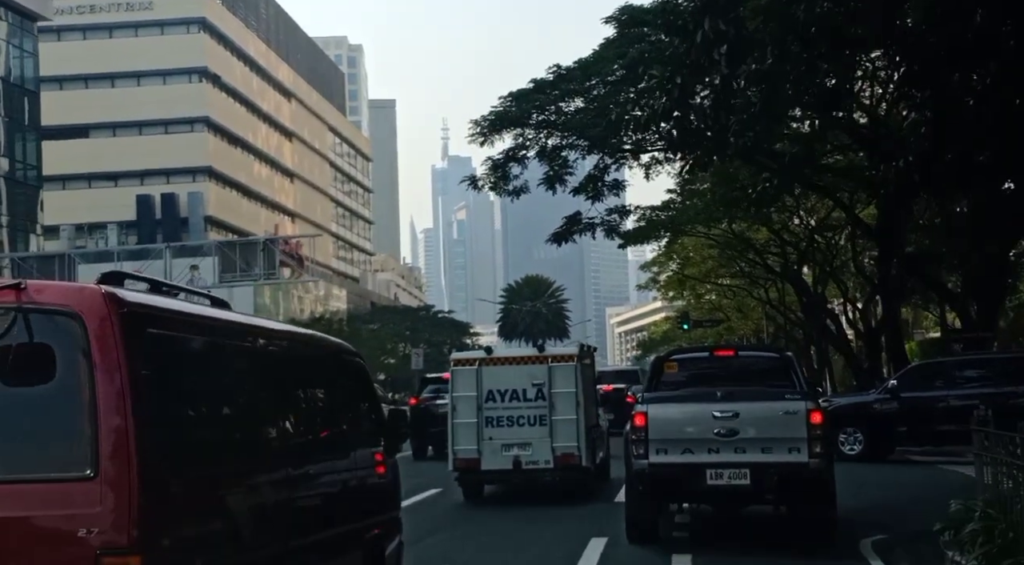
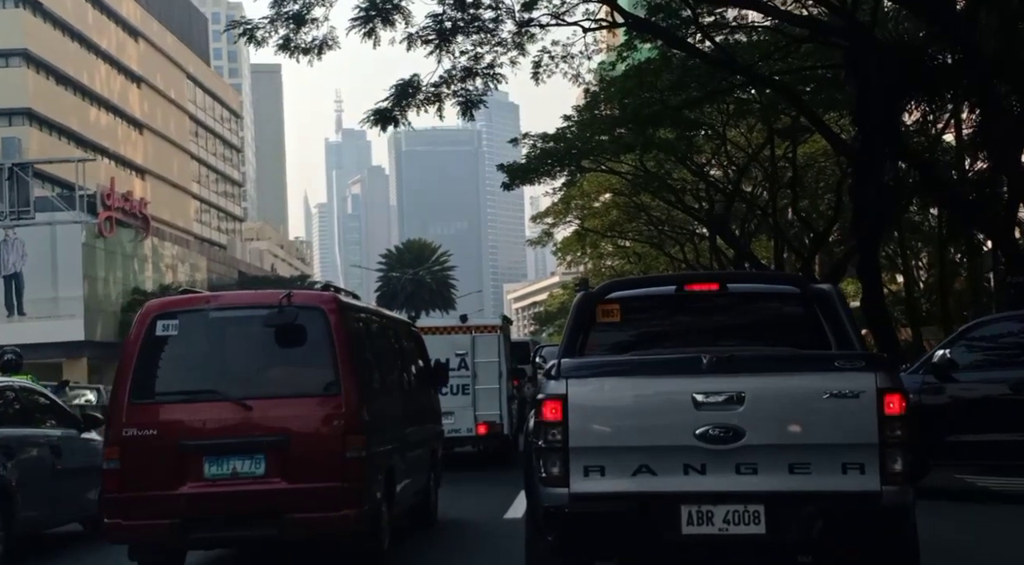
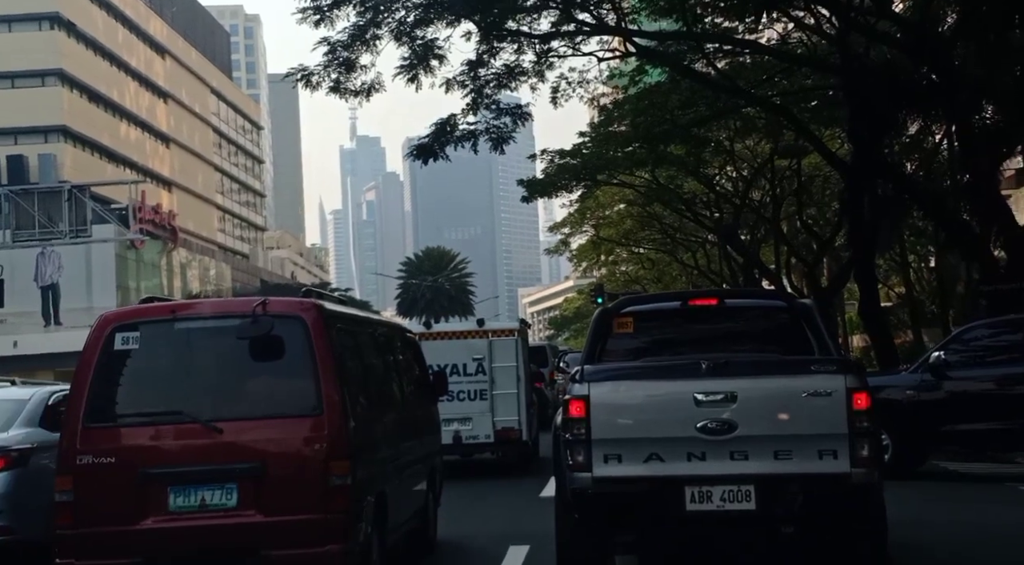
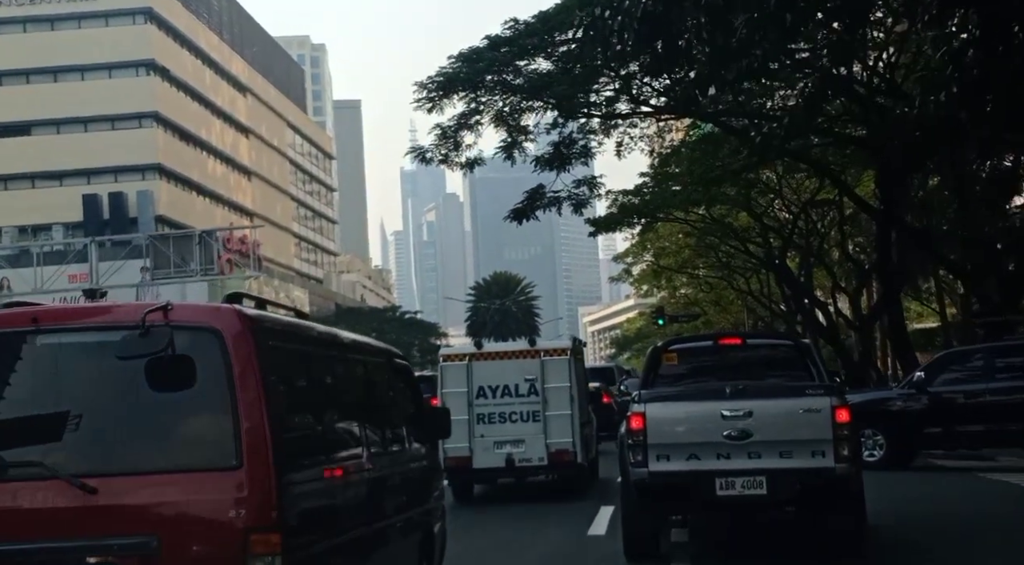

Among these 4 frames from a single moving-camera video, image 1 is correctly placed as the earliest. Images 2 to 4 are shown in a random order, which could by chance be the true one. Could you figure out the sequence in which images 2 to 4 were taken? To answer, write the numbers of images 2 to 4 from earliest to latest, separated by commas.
4, 3, 2
